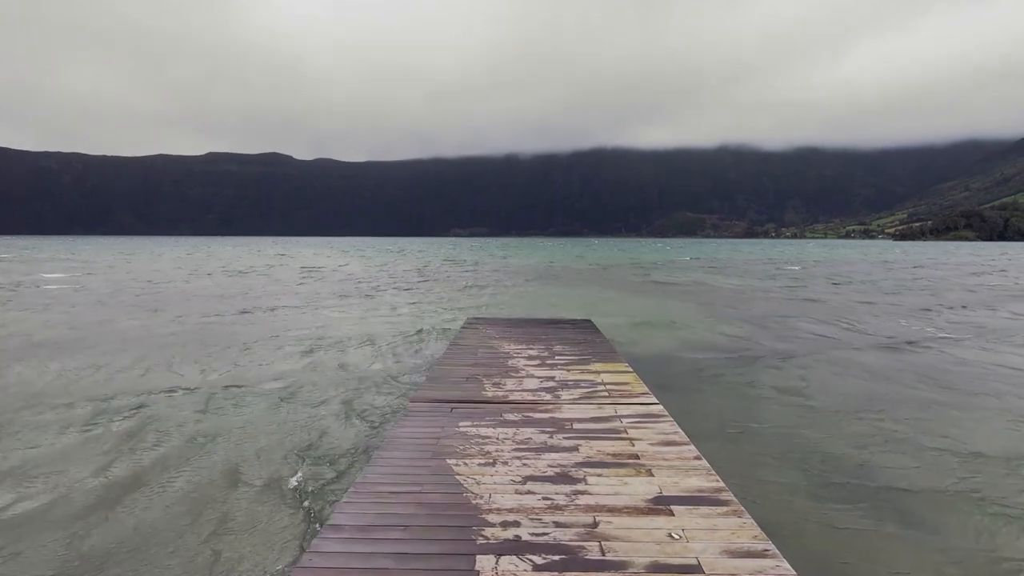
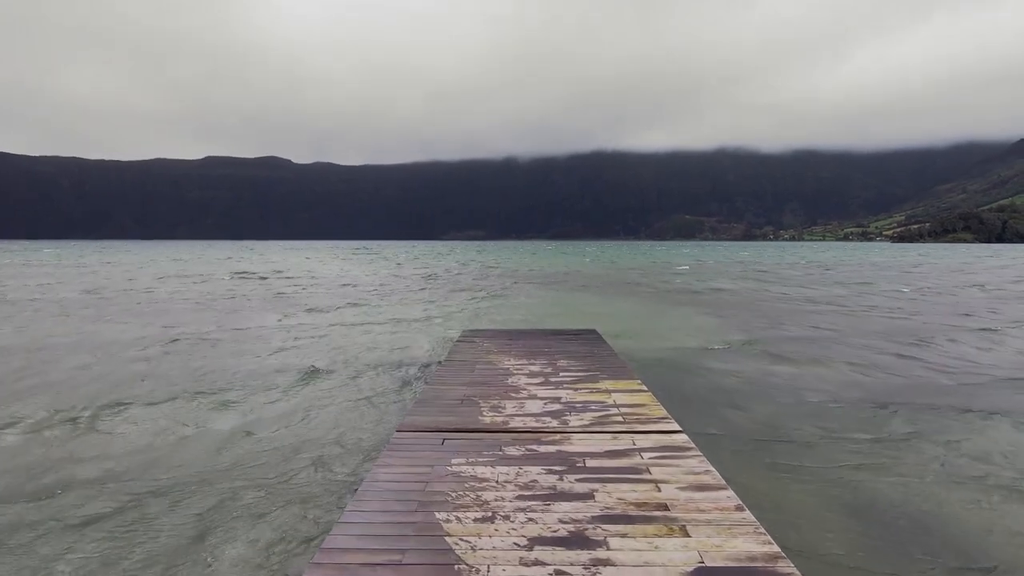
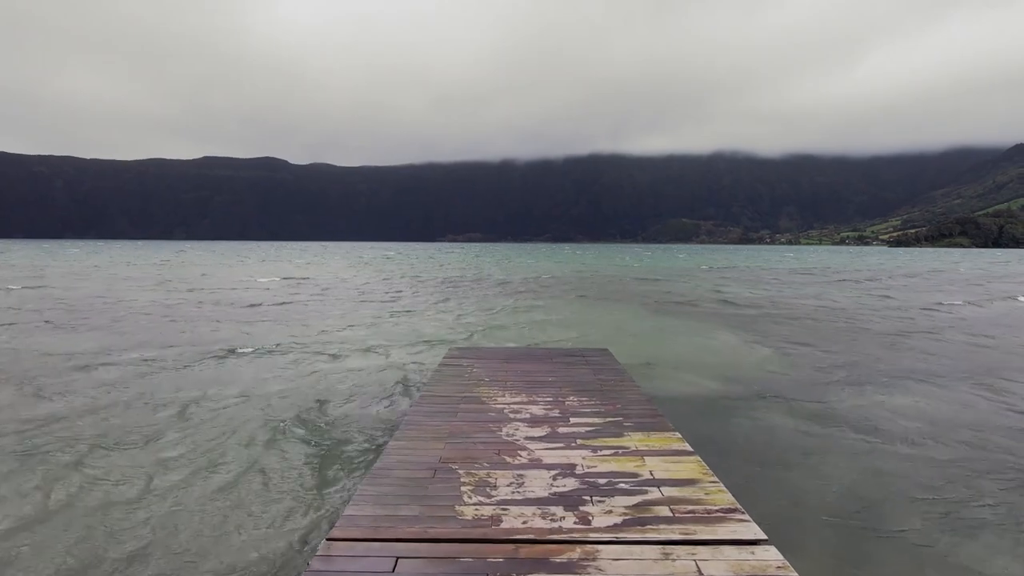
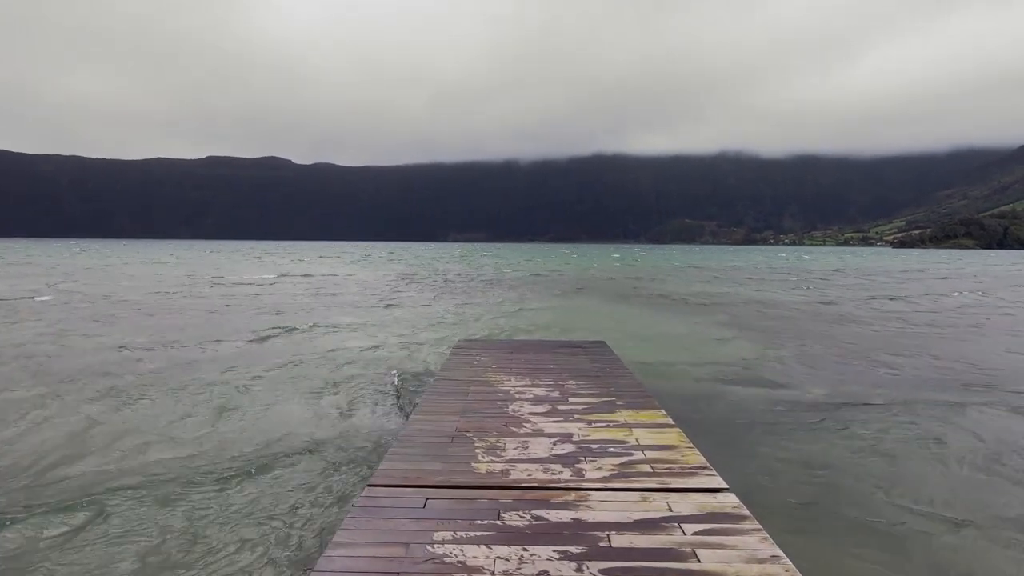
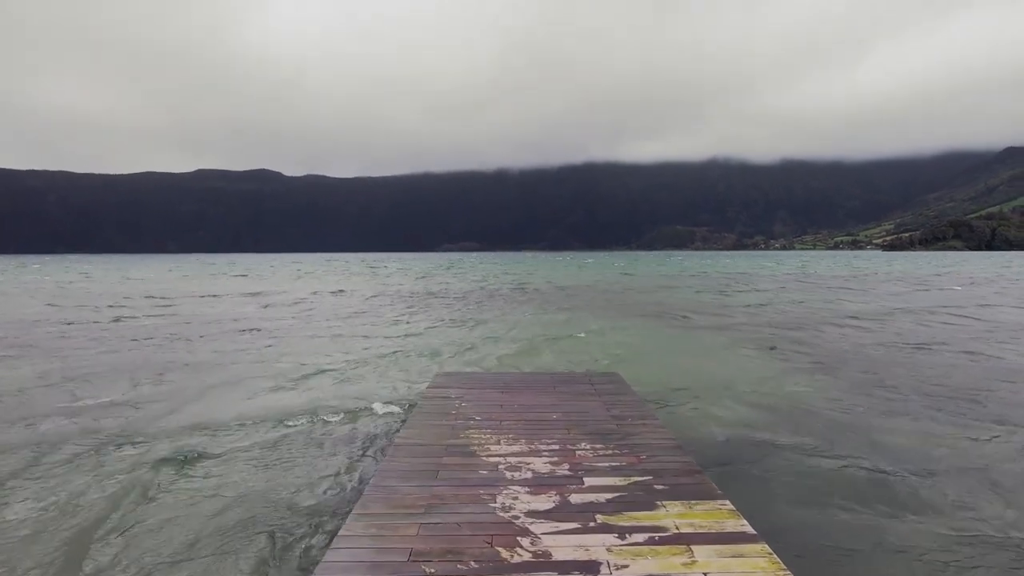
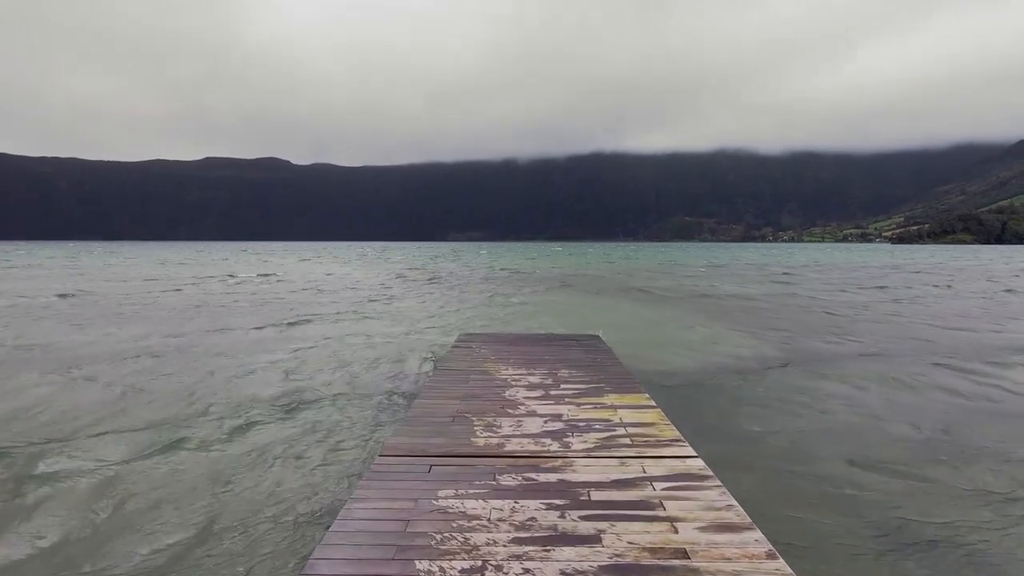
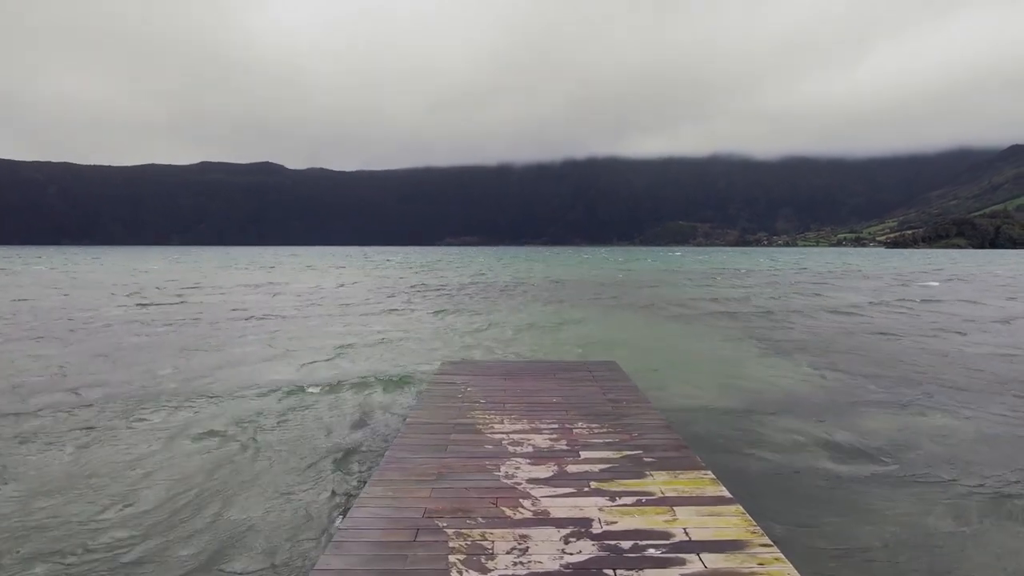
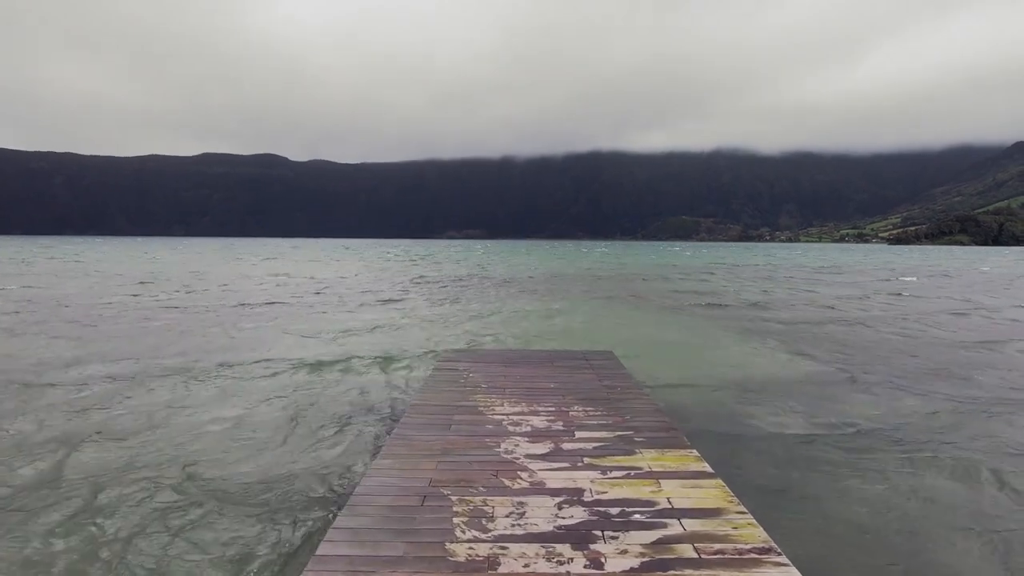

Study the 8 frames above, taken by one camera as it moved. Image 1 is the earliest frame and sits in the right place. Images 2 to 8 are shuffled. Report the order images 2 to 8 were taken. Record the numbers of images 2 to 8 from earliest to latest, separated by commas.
2, 6, 4, 3, 8, 7, 5
